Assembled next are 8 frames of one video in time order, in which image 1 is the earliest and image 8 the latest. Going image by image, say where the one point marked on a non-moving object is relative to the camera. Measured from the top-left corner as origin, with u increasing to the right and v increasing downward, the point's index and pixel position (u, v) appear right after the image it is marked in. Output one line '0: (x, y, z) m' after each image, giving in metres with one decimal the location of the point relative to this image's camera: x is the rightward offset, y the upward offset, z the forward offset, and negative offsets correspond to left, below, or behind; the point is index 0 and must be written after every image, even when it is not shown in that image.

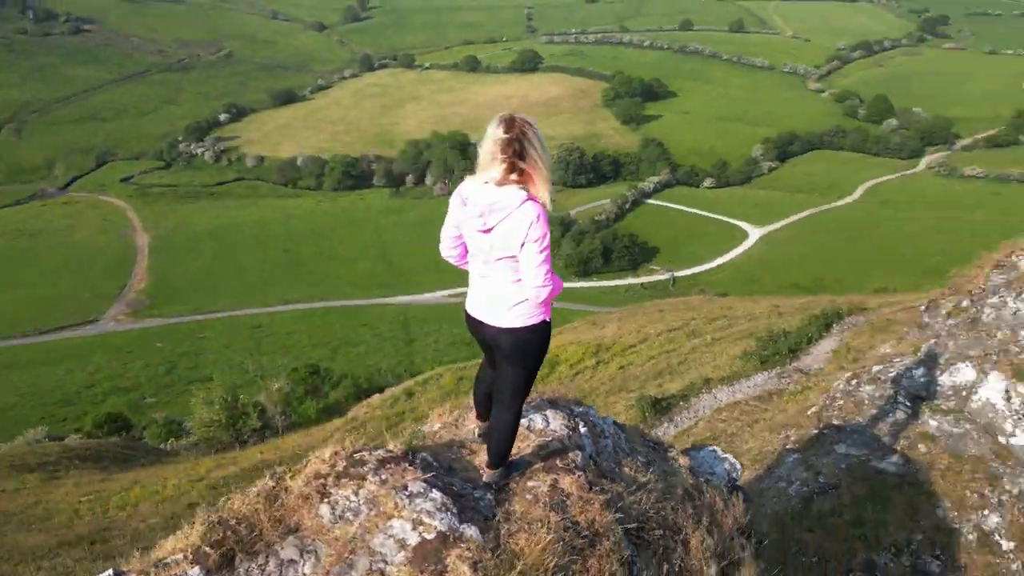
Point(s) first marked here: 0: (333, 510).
0: (-1.2, -1.5, +4.8) m
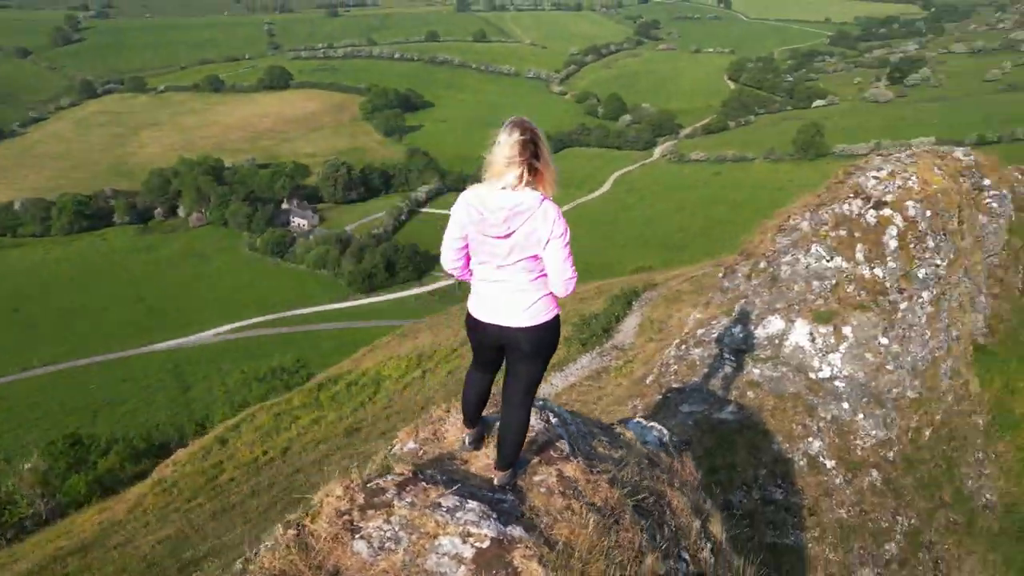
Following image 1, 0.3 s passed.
0: (-0.9, -1.6, +4.6) m
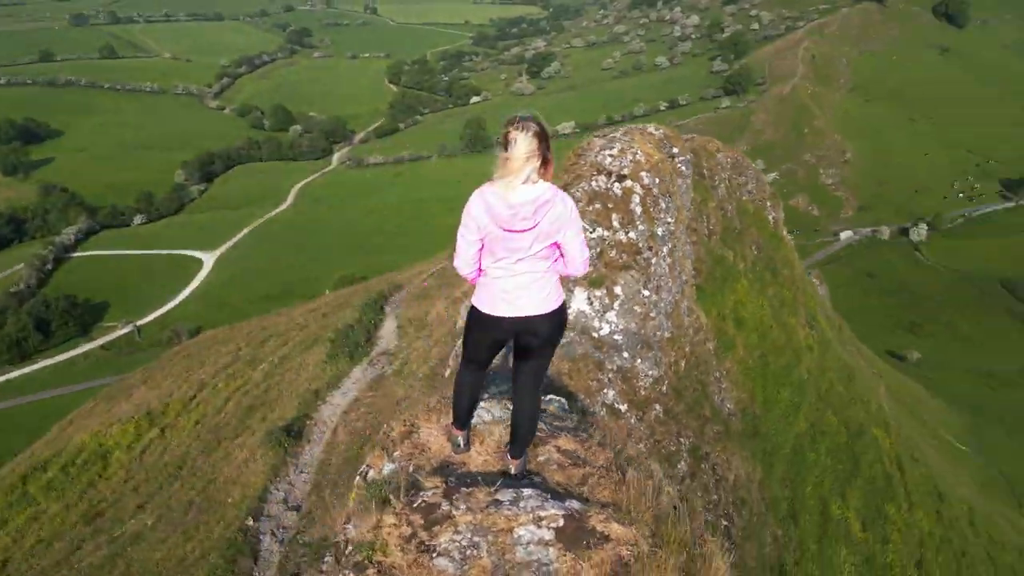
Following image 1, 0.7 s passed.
0: (-0.4, -1.7, +4.5) m
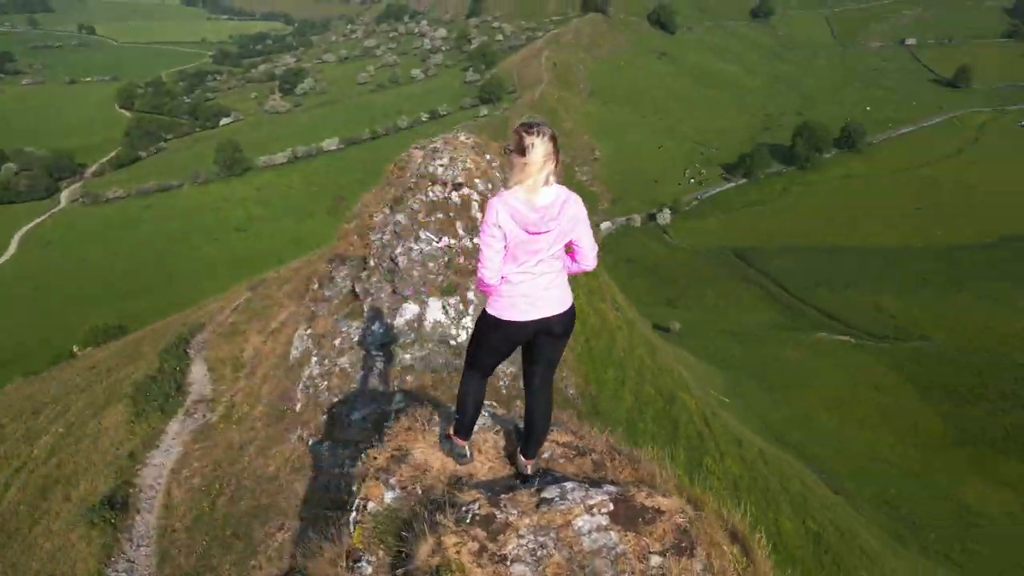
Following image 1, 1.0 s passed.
0: (+0.1, -1.7, +4.6) m
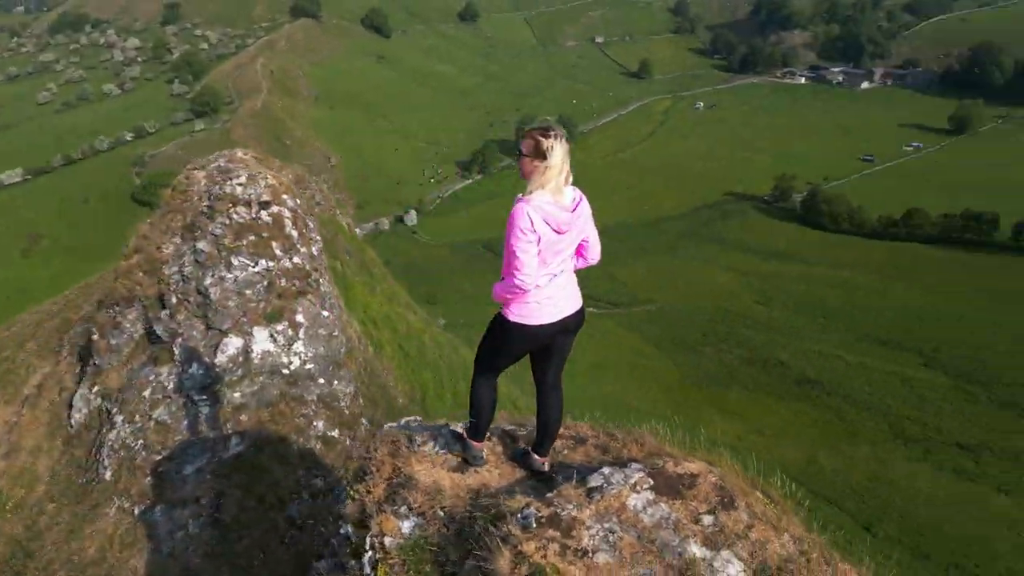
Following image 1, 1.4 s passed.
0: (+0.6, -1.7, +4.7) m
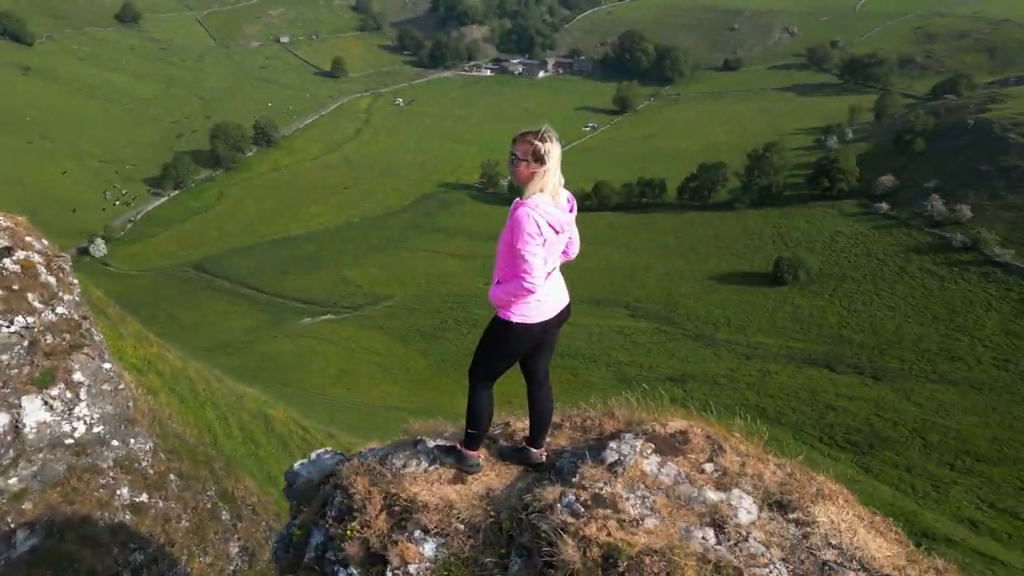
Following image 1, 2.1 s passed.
0: (+1.0, -1.6, +5.1) m
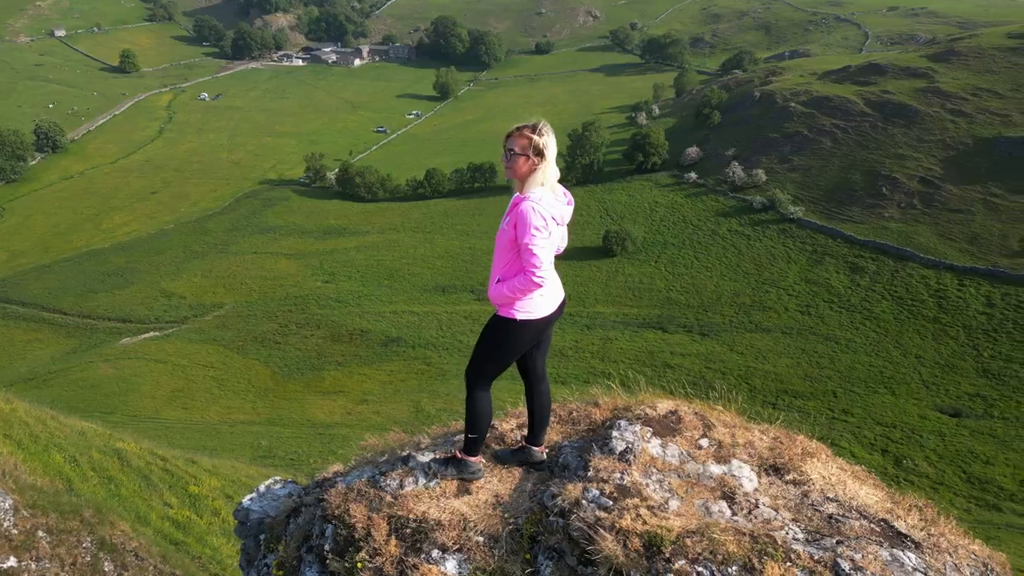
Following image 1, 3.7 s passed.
0: (+1.1, -1.5, +5.2) m
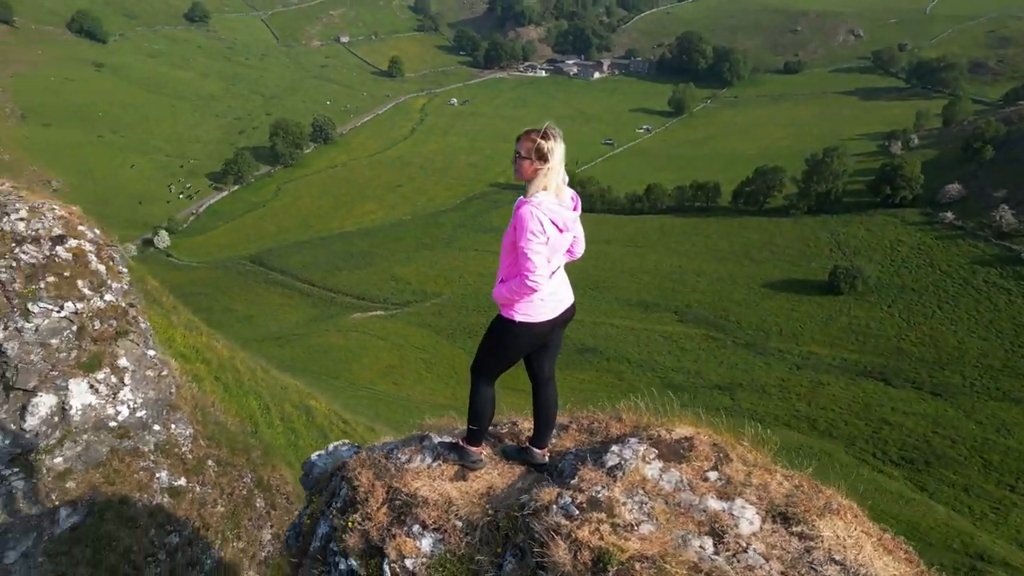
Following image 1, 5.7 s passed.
0: (+0.9, -1.6, +5.0) m
